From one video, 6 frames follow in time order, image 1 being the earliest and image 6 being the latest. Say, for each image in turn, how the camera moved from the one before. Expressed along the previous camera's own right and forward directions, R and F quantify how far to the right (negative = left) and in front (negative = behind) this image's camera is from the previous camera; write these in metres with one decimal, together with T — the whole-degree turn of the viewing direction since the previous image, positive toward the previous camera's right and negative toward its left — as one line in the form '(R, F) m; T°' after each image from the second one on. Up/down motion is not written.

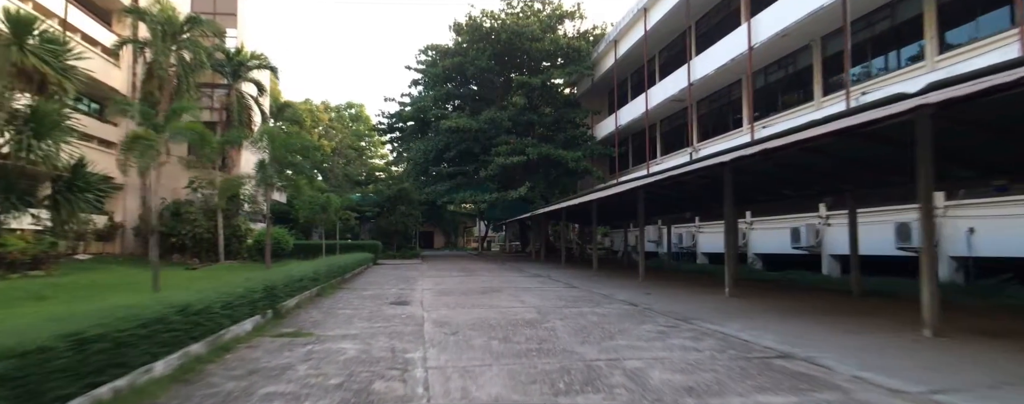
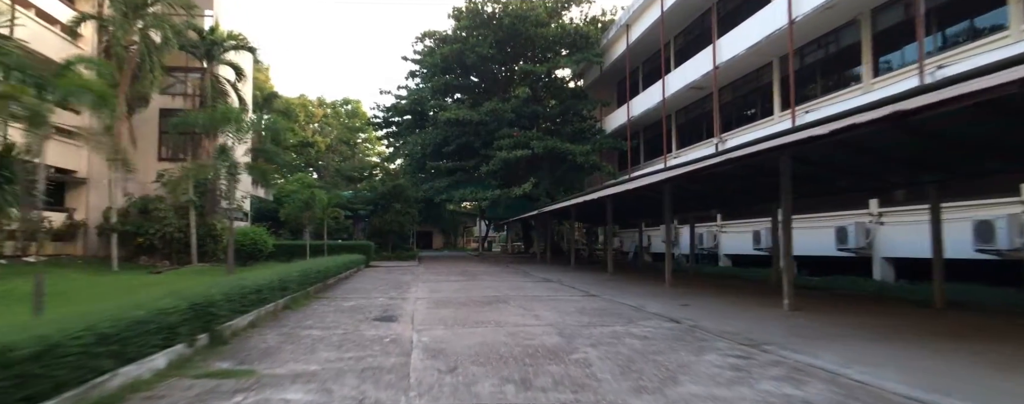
(-0.3, +2.1) m; 0°
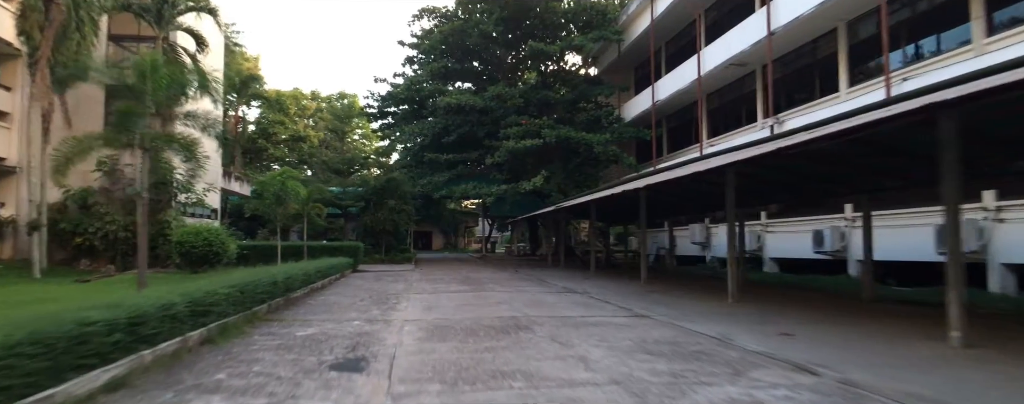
(-0.4, +3.1) m; 0°
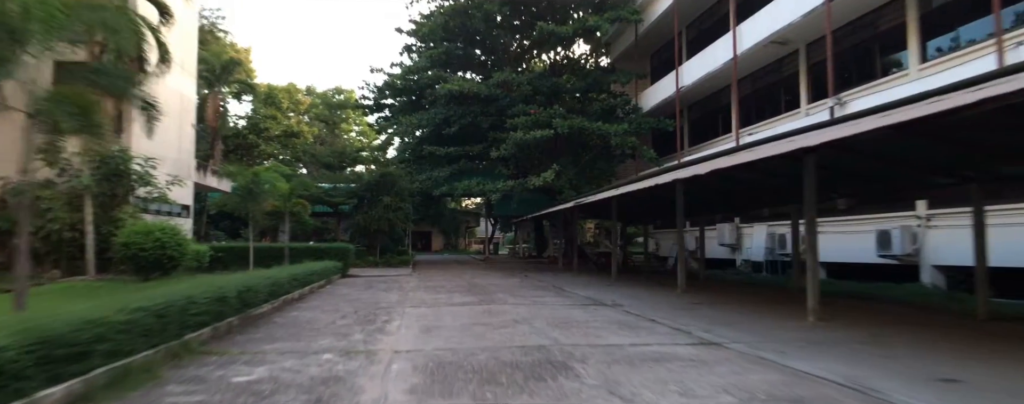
(-0.4, +2.3) m; 0°
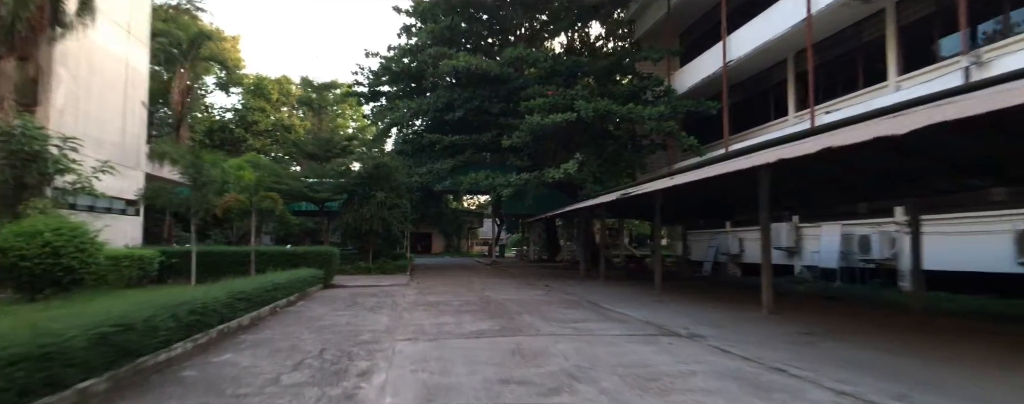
(-0.6, +3.2) m; 0°
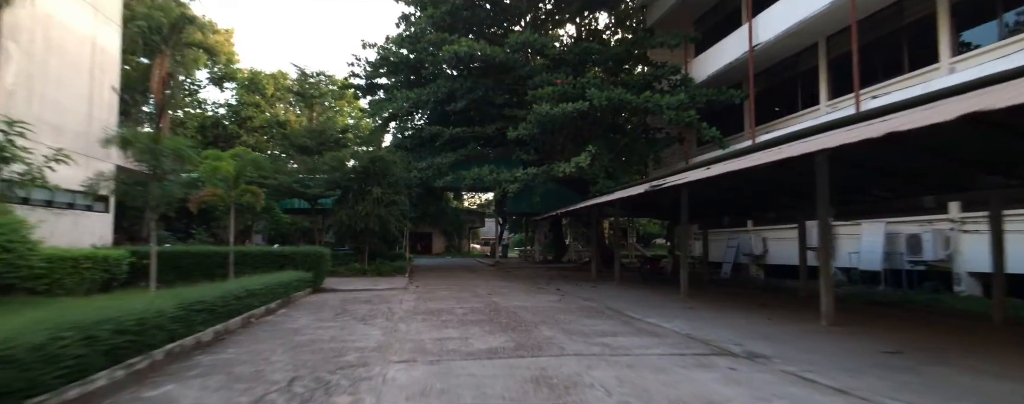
(-0.3, +1.4) m; 0°
